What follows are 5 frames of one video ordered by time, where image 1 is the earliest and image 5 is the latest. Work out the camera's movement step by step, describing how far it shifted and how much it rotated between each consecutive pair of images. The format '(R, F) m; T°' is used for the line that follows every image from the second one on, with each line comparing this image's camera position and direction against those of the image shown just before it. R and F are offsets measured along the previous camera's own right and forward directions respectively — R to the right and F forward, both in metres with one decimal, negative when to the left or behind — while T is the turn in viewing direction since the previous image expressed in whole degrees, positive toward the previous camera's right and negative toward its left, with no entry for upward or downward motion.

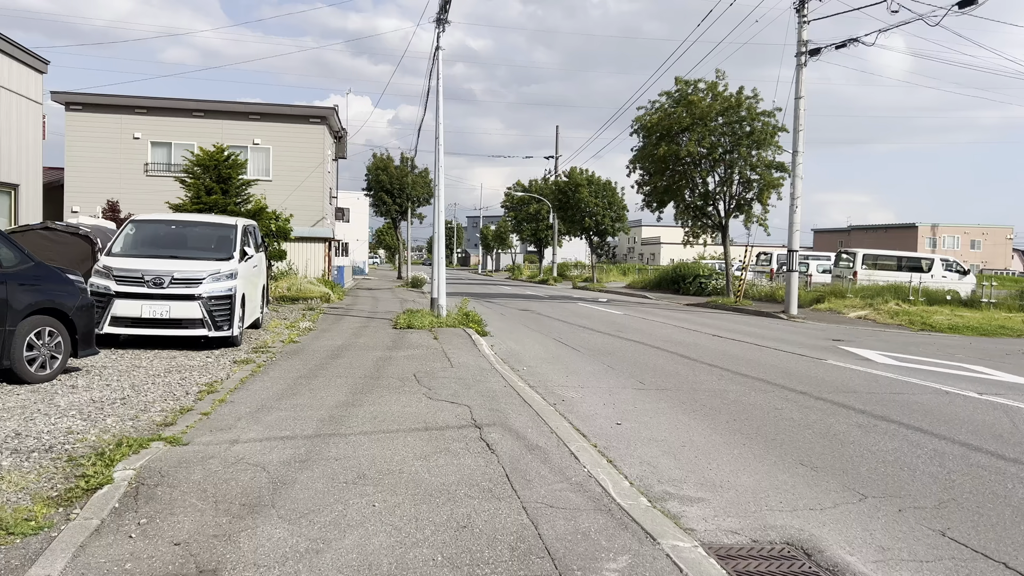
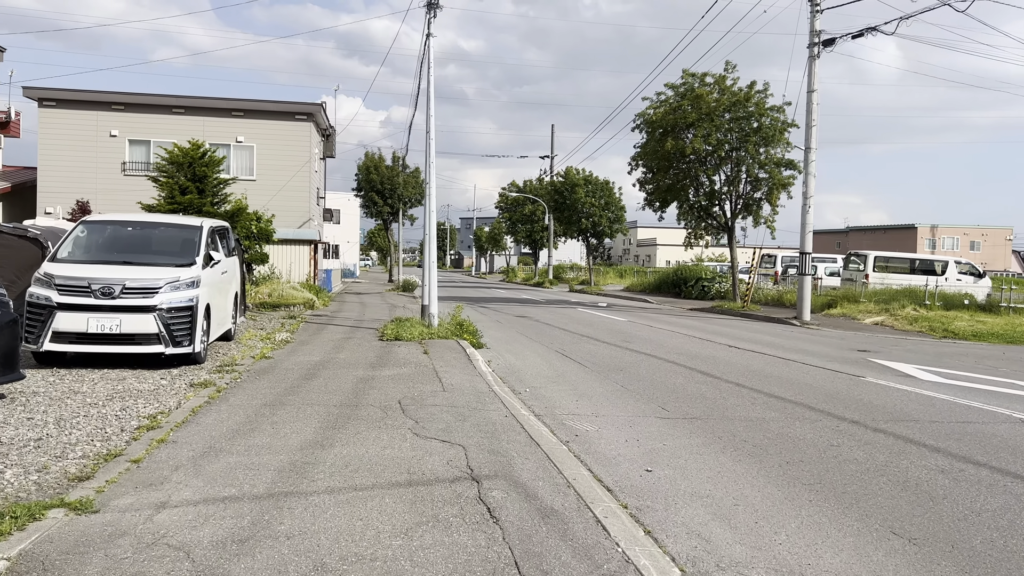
(-0.1, +1.2) m; 0°
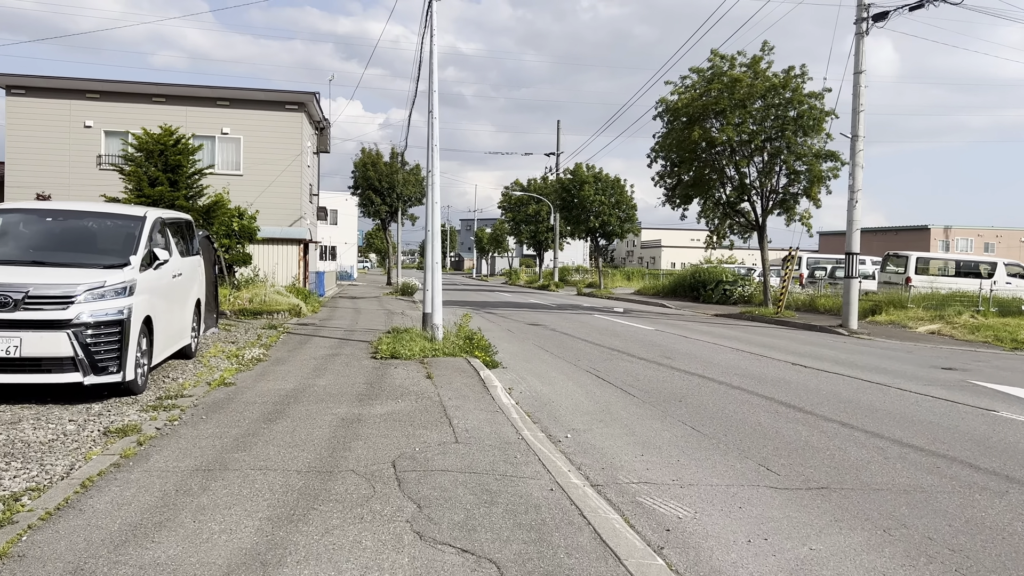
(-0.3, +2.2) m; 0°
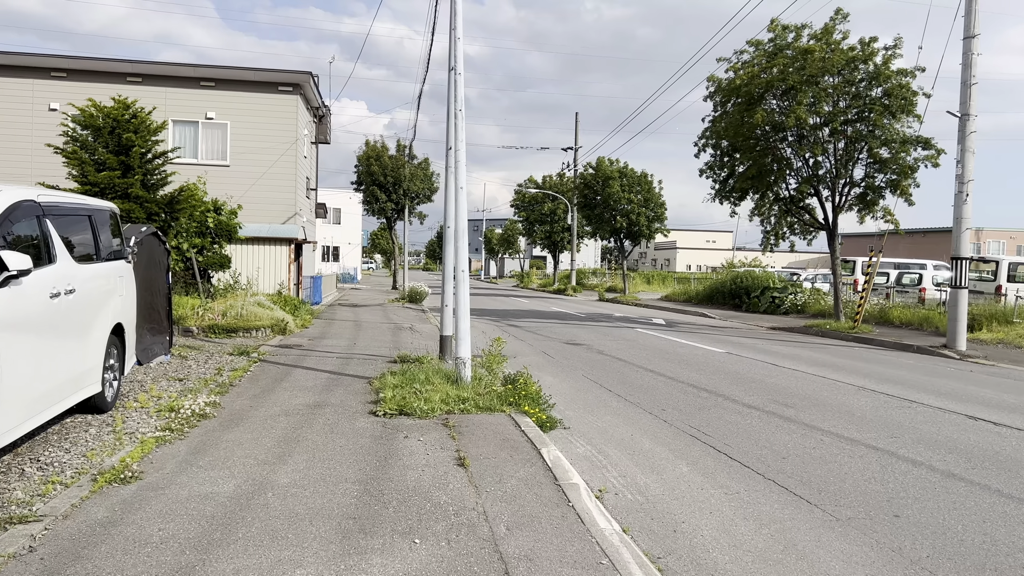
(-0.5, +3.3) m; 0°
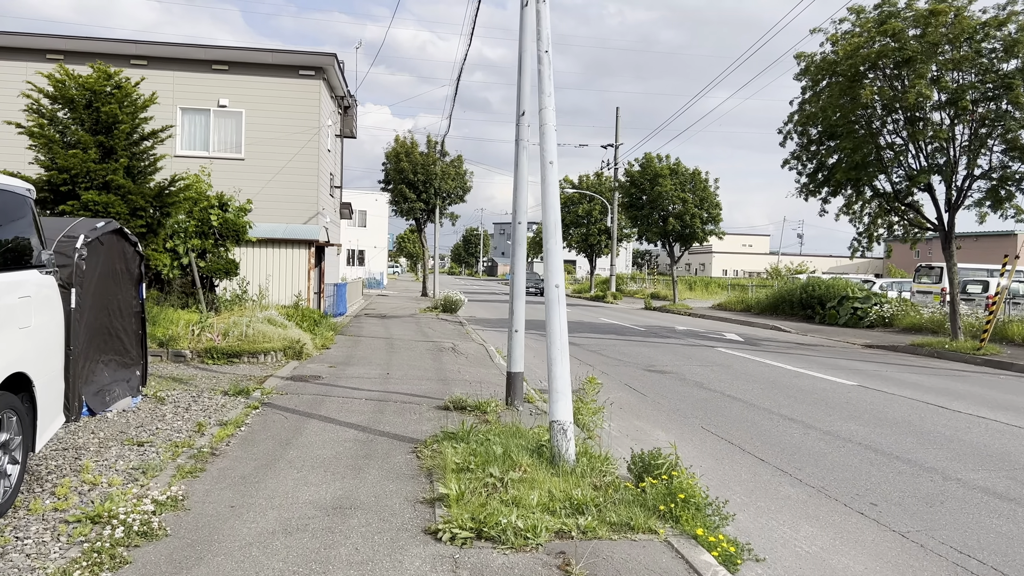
(-0.6, +2.8) m; -2°
